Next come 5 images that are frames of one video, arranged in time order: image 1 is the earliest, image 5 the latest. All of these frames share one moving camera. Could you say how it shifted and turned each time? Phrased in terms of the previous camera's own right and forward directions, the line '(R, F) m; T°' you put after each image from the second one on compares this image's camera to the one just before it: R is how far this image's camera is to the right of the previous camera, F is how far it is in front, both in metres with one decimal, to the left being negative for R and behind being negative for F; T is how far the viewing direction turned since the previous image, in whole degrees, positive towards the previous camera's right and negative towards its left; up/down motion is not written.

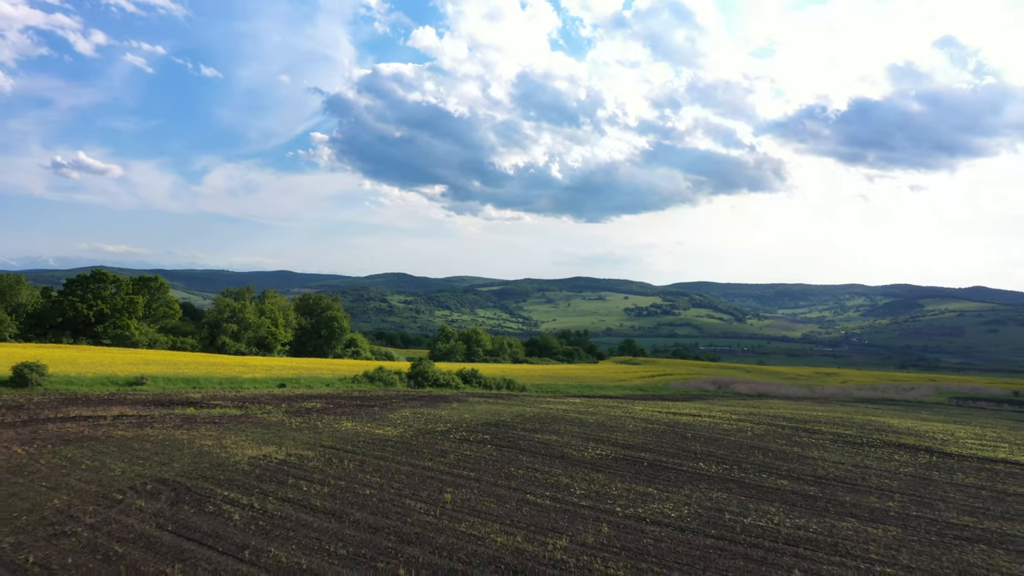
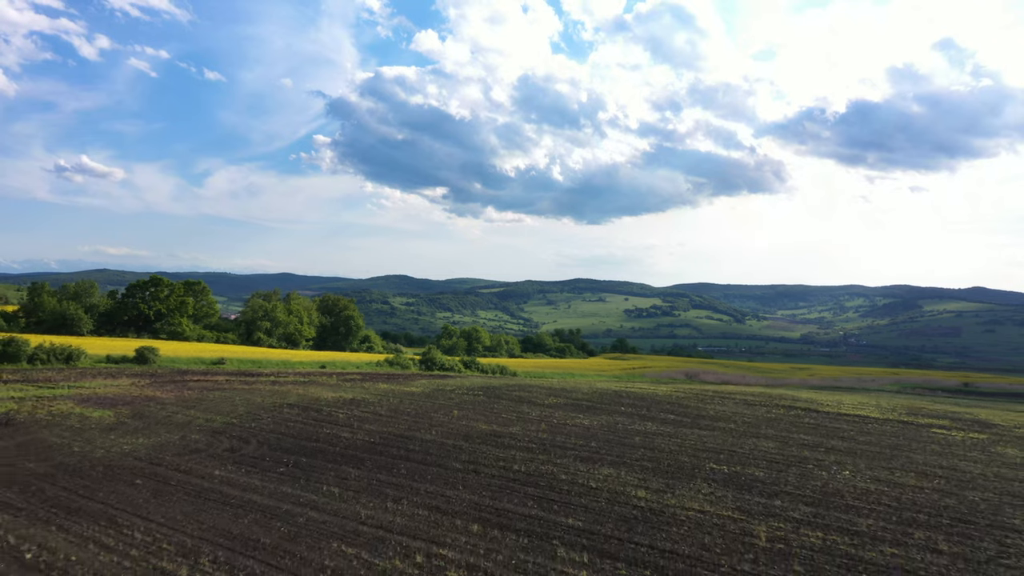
(+0.9, -8.6) m; 0°
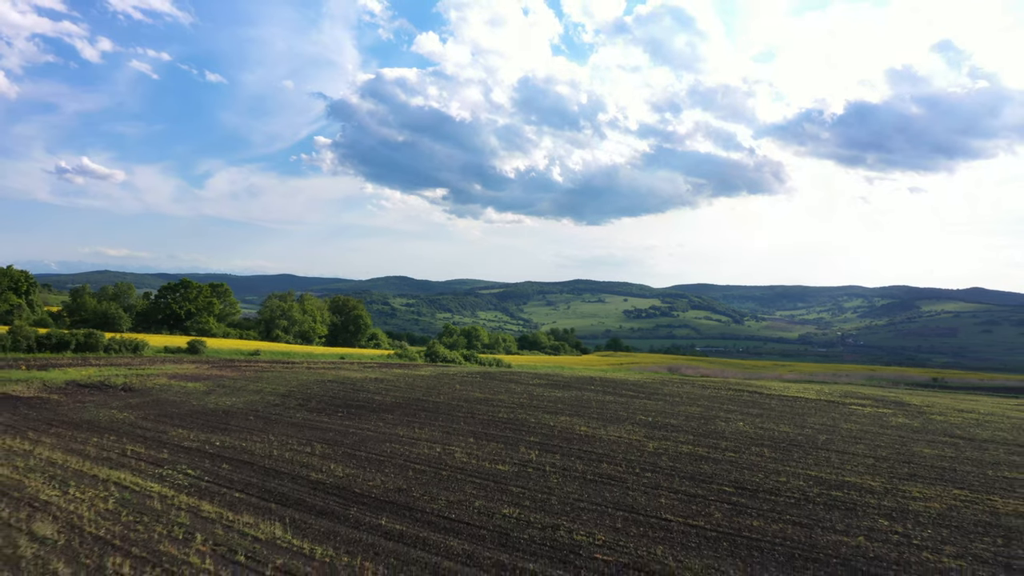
(+0.6, -5.9) m; 0°
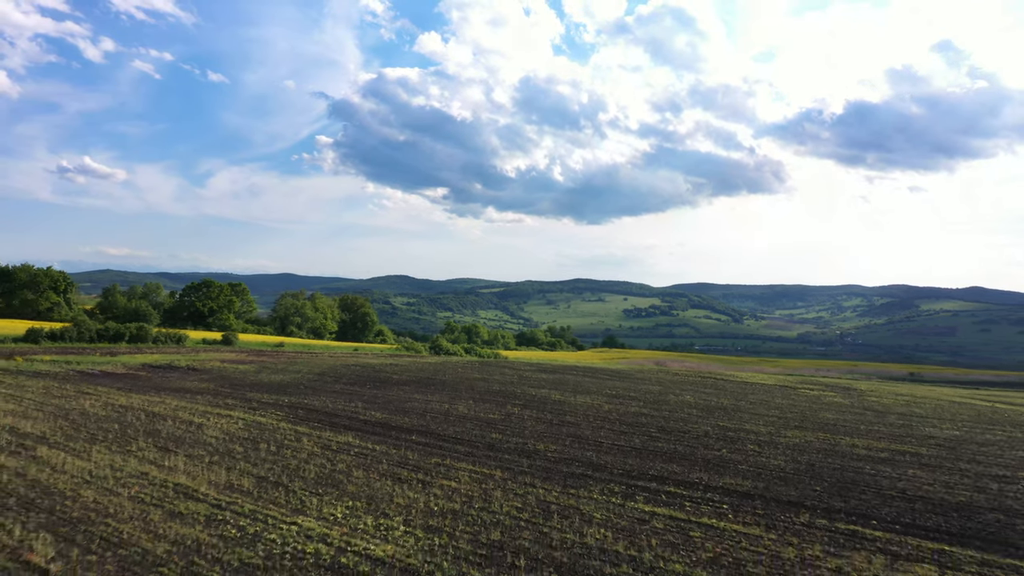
(+0.5, -5.1) m; 0°
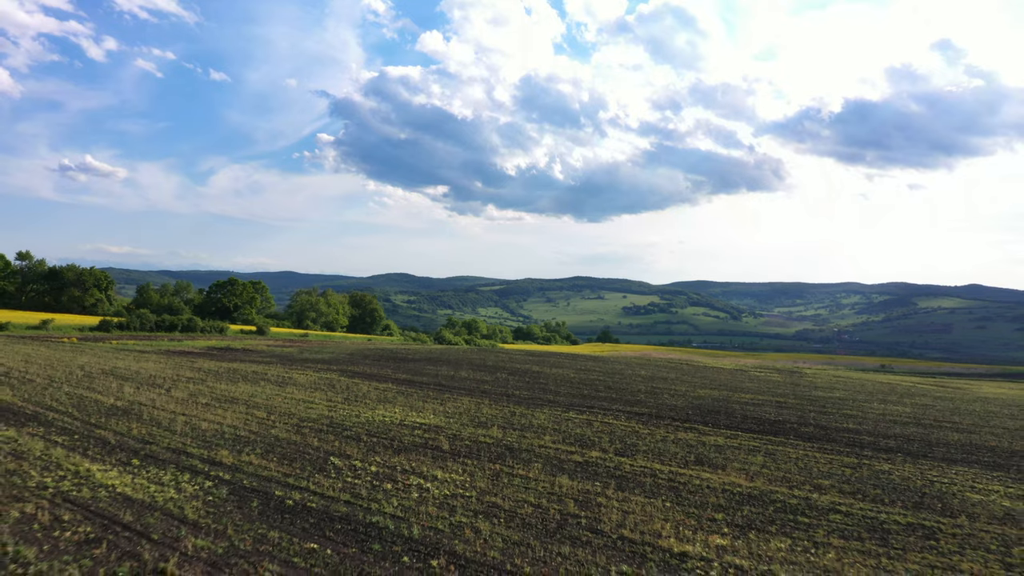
(+0.6, -6.8) m; 0°
